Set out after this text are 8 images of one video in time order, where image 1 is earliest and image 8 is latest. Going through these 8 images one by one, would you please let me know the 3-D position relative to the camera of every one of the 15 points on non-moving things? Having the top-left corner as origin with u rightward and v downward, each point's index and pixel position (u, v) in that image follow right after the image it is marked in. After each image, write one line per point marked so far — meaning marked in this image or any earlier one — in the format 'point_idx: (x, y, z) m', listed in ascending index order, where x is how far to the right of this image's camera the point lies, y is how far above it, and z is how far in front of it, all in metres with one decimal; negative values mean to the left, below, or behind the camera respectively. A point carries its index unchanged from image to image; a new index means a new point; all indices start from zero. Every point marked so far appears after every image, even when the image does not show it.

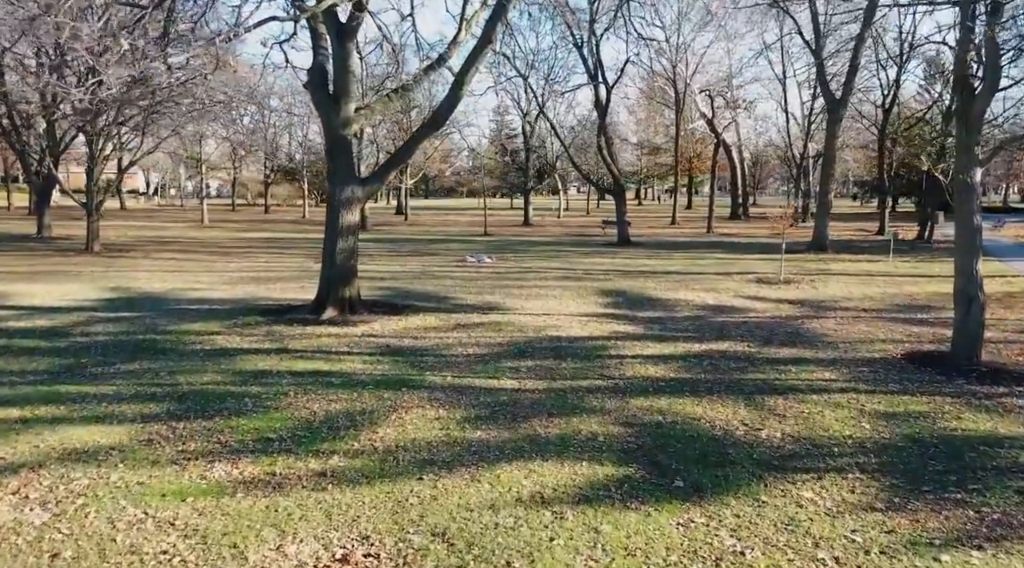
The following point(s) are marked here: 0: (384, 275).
0: (-2.2, +0.1, +17.1) m
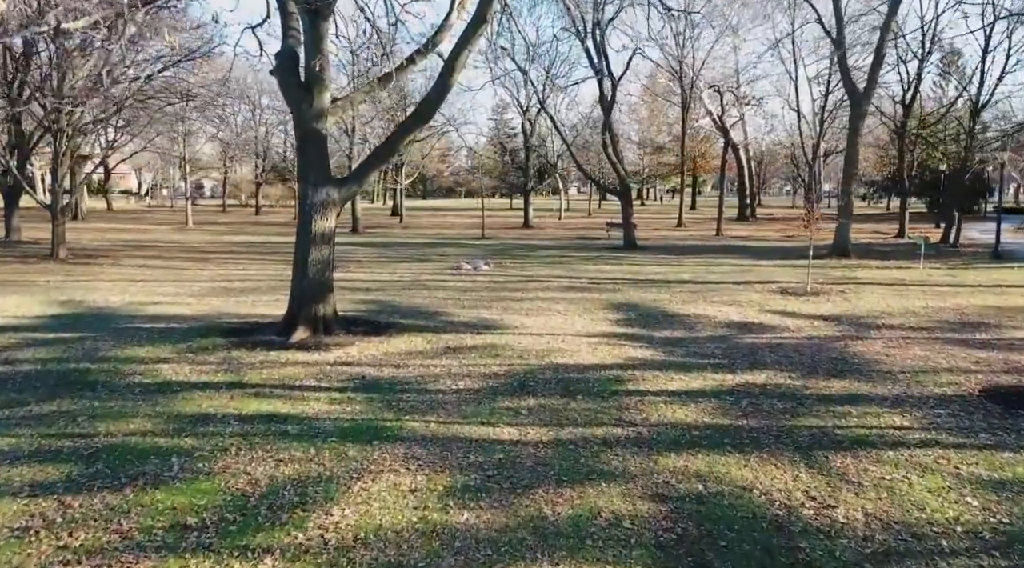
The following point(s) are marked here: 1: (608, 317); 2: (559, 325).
0: (-2.2, -0.1, +15.6) m
1: (+1.2, -0.4, +12.2) m
2: (+0.5, -0.5, +11.5) m
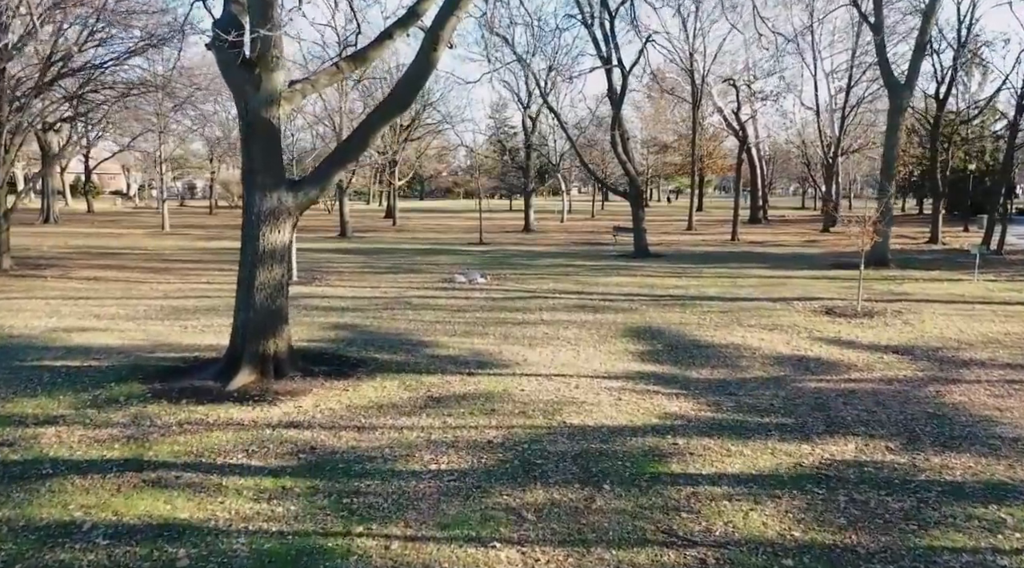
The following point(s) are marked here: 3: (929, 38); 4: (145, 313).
0: (-2.2, -0.3, +13.4) m
1: (+1.2, -0.7, +10.0) m
2: (+0.5, -0.7, +9.3) m
3: (+8.0, +4.7, +19.5) m
4: (-4.5, -0.4, +12.5) m
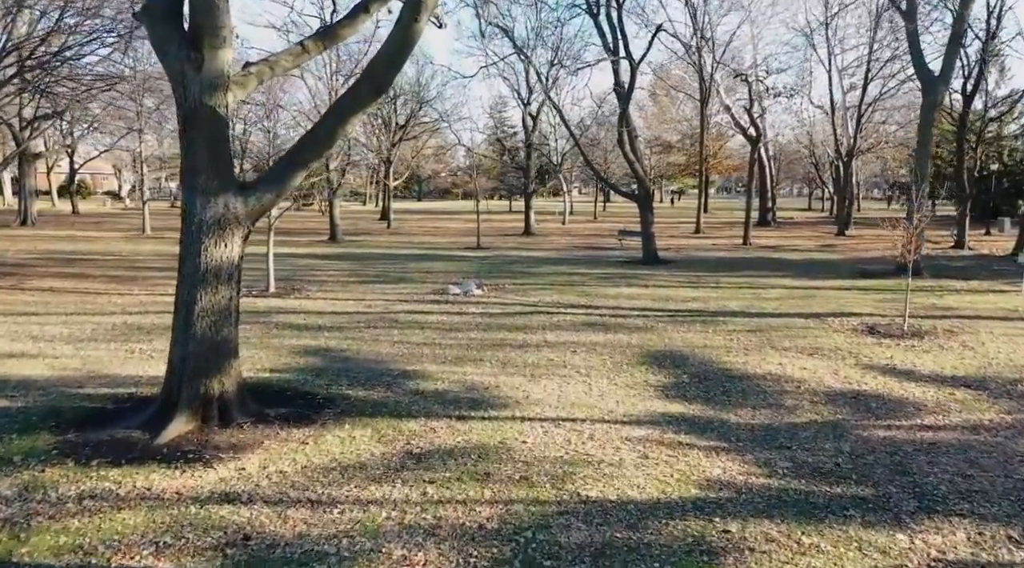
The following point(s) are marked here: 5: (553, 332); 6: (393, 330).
0: (-2.2, -0.5, +11.8) m
1: (+1.1, -0.8, +8.5) m
2: (+0.5, -0.9, +7.8) m
3: (+8.0, +4.5, +17.9) m
4: (-4.5, -0.5, +10.9) m
5: (+0.5, -0.5, +11.4) m
6: (-1.4, -0.5, +11.4) m
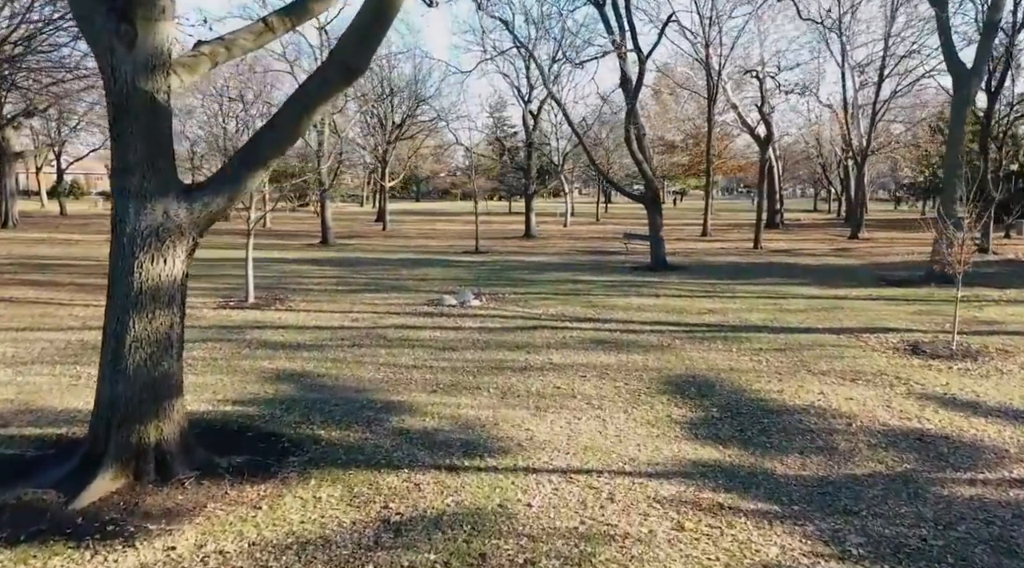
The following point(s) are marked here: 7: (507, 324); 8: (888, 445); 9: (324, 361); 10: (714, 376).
0: (-2.2, -0.6, +10.6) m
1: (+1.2, -1.0, +7.2) m
2: (+0.5, -1.0, +6.6) m
3: (+8.0, +4.4, +16.7) m
4: (-4.5, -0.7, +9.7) m
5: (+0.5, -0.7, +10.2) m
6: (-1.3, -0.6, +10.2) m
7: (-0.1, -0.5, +12.1) m
8: (+2.4, -1.0, +6.5) m
9: (-1.8, -0.7, +9.5) m
10: (+1.8, -0.8, +8.9) m
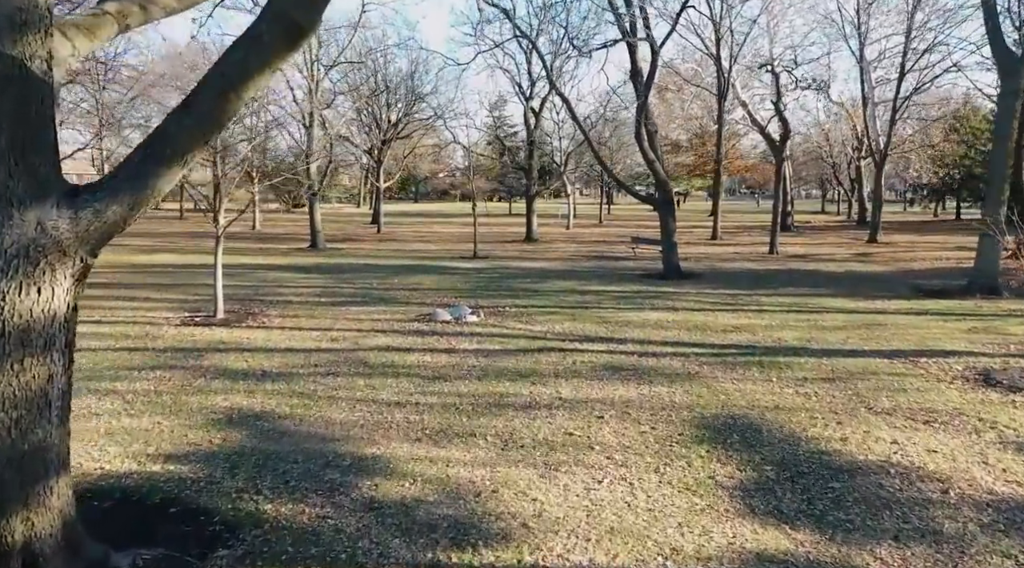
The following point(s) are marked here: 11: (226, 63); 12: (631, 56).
0: (-2.2, -0.8, +9.0) m
1: (+1.2, -1.1, +5.7) m
2: (+0.6, -1.2, +5.0) m
3: (+8.0, +4.2, +15.2) m
4: (-4.5, -0.8, +8.2) m
5: (+0.5, -0.8, +8.6) m
6: (-1.3, -0.8, +8.7) m
7: (0.0, -0.6, +10.5) m
8: (+2.4, -1.2, +5.0) m
9: (-1.8, -0.9, +8.0) m
10: (+1.8, -1.0, +7.4) m
11: (-1.2, +0.9, +4.2) m
12: (+2.1, +4.0, +18.1) m
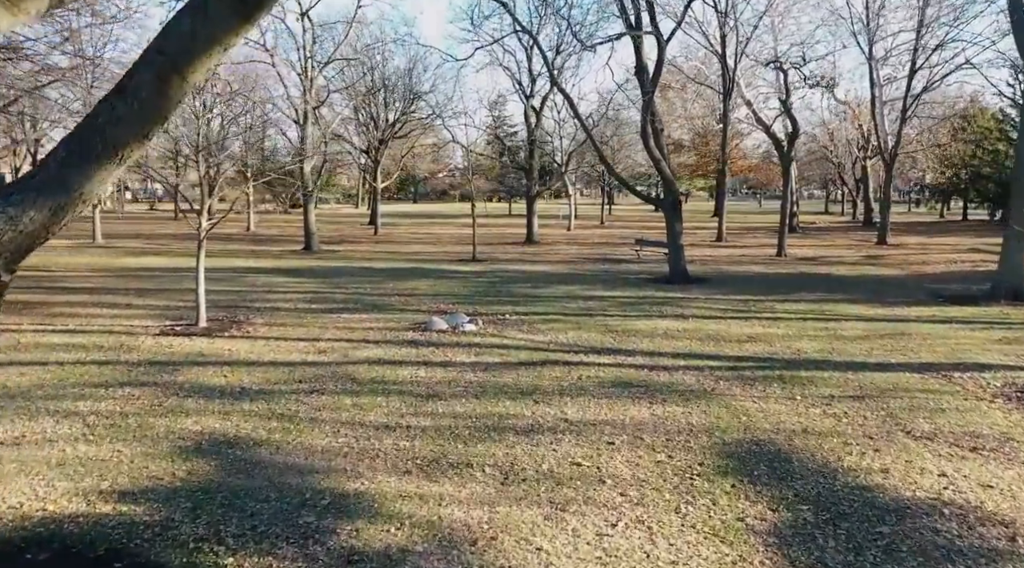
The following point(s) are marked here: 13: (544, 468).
0: (-2.2, -0.8, +8.3) m
1: (+1.2, -1.2, +5.0) m
2: (+0.6, -1.3, +4.3) m
3: (+8.0, +4.2, +14.5) m
4: (-4.5, -0.9, +7.4) m
5: (+0.5, -0.9, +7.9) m
6: (-1.3, -0.9, +7.9) m
7: (0.0, -0.7, +9.8) m
8: (+2.4, -1.3, +4.3) m
9: (-1.7, -1.0, +7.3) m
10: (+1.8, -1.0, +6.7) m
11: (-1.2, +0.9, +3.5) m
12: (+2.1, +4.0, +17.4) m
13: (+0.2, -1.1, +6.1) m
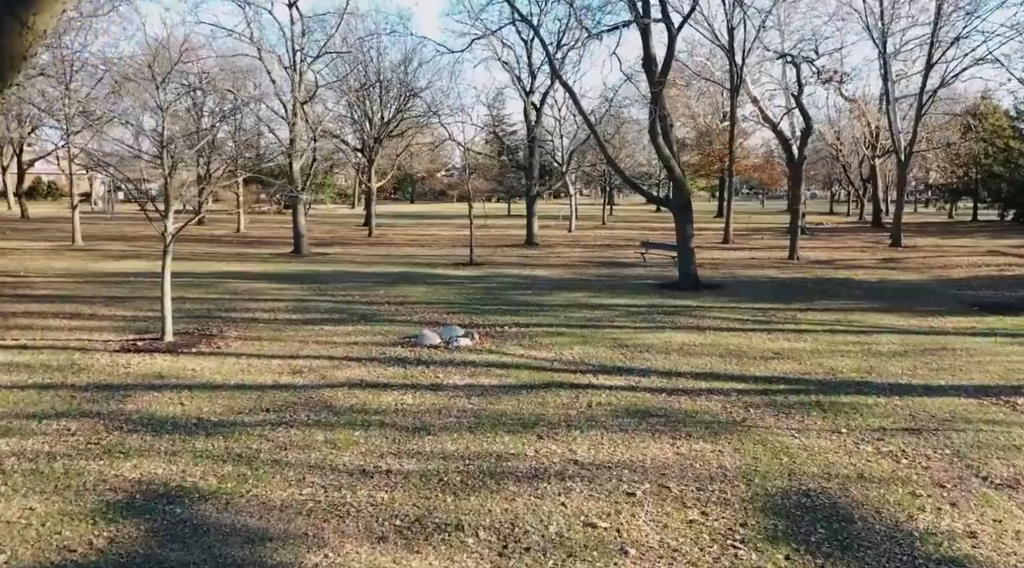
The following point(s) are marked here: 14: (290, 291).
0: (-2.2, -0.9, +7.2) m
1: (+1.2, -1.3, +3.8) m
2: (+0.6, -1.4, +3.2) m
3: (+8.0, +4.1, +13.3) m
4: (-4.5, -1.0, +6.3) m
5: (+0.5, -1.0, +6.8) m
6: (-1.3, -1.0, +6.8) m
7: (0.0, -0.8, +8.7) m
8: (+2.4, -1.4, +3.1) m
9: (-1.7, -1.1, +6.1) m
10: (+1.8, -1.1, +5.5) m
11: (-1.2, +0.8, +2.4) m
12: (+2.1, +3.9, +16.2) m
13: (+0.3, -1.2, +4.9) m
14: (-3.3, -0.1, +15.3) m
